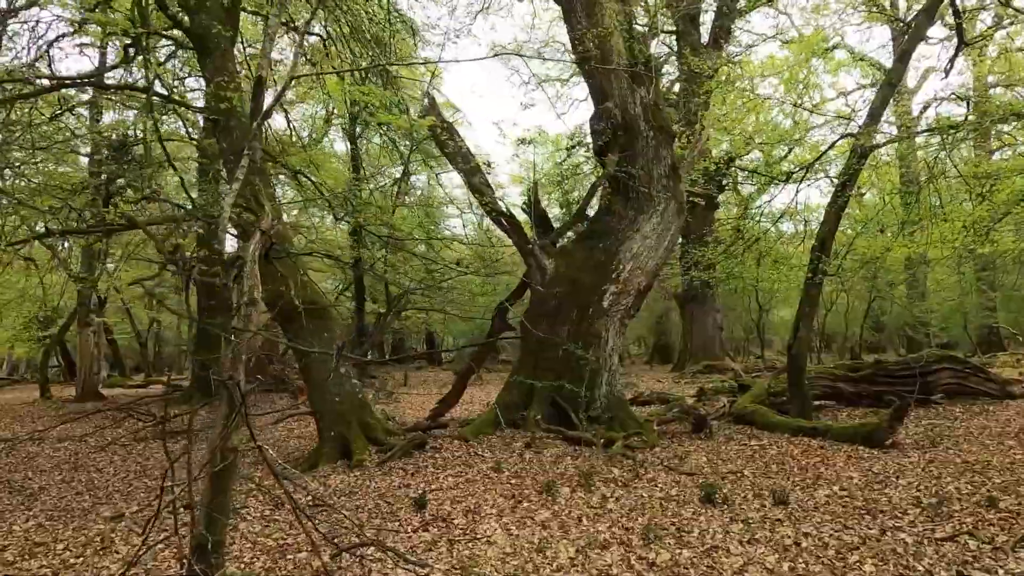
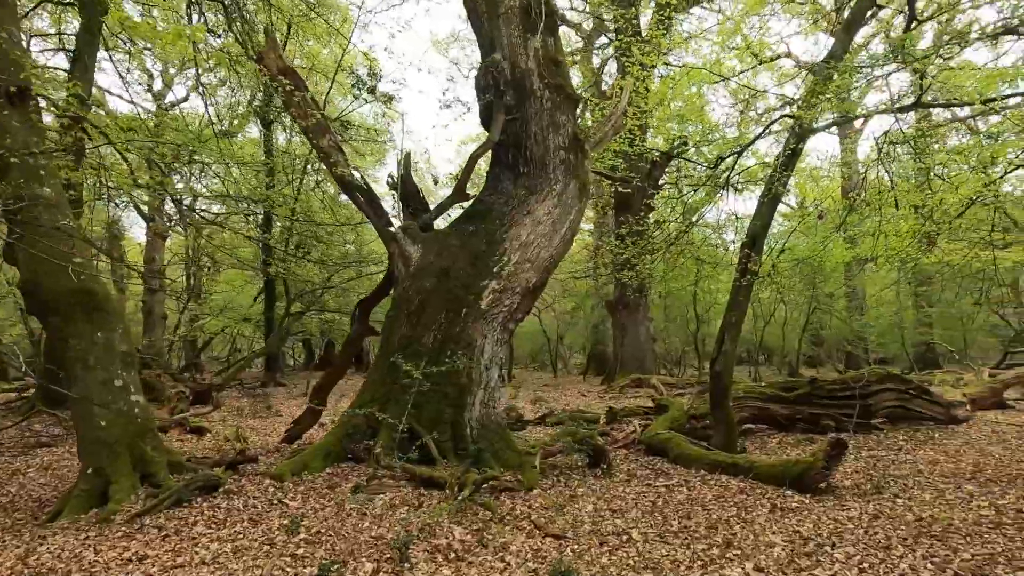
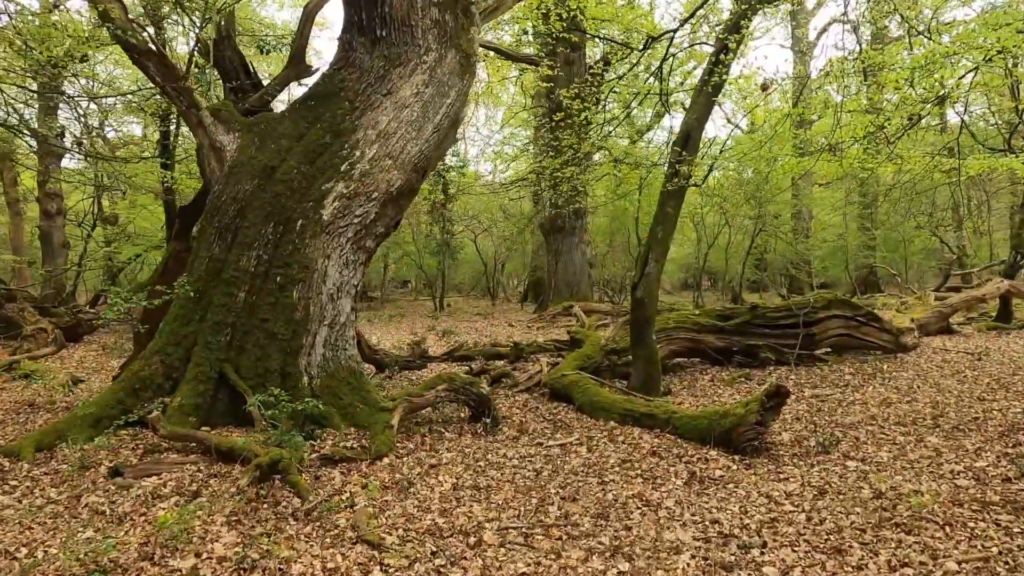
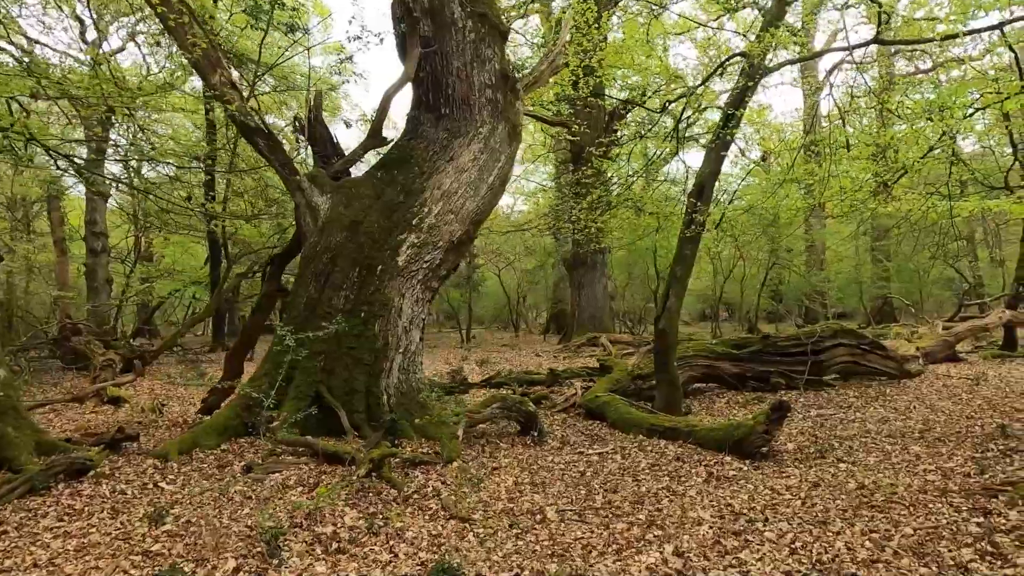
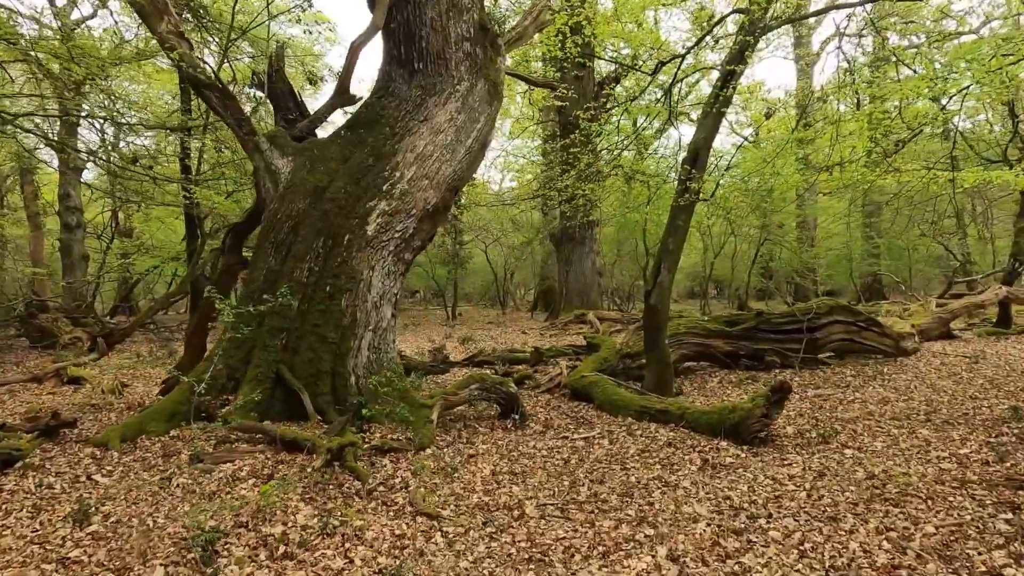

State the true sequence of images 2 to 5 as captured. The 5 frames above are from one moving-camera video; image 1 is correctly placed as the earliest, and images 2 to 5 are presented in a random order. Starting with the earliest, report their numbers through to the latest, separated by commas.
2, 4, 5, 3
